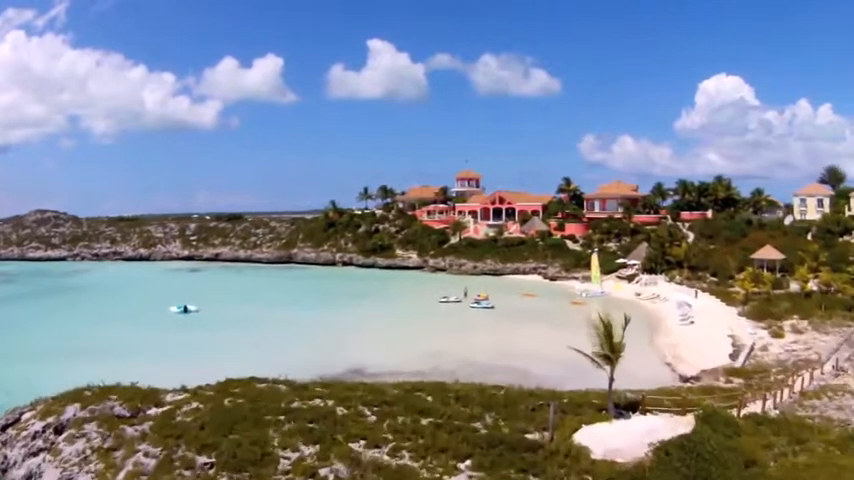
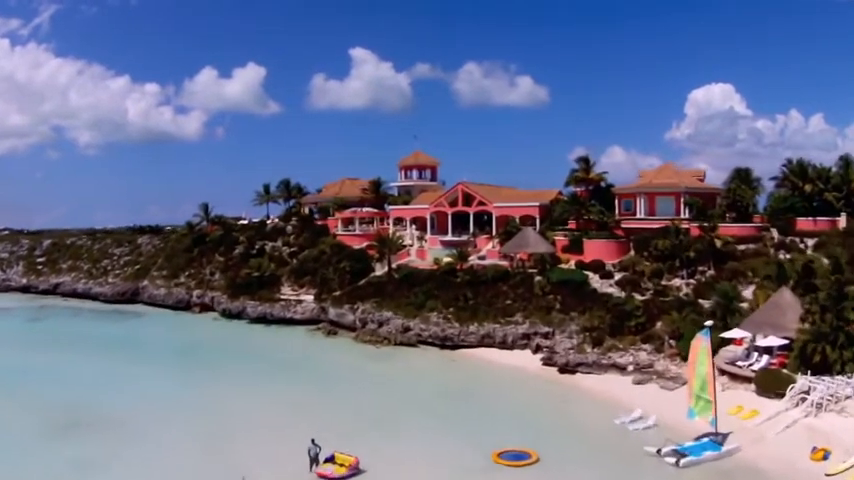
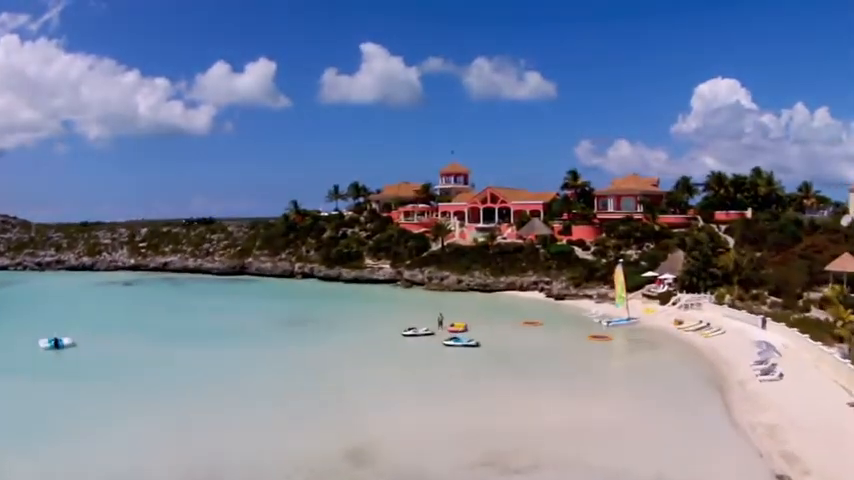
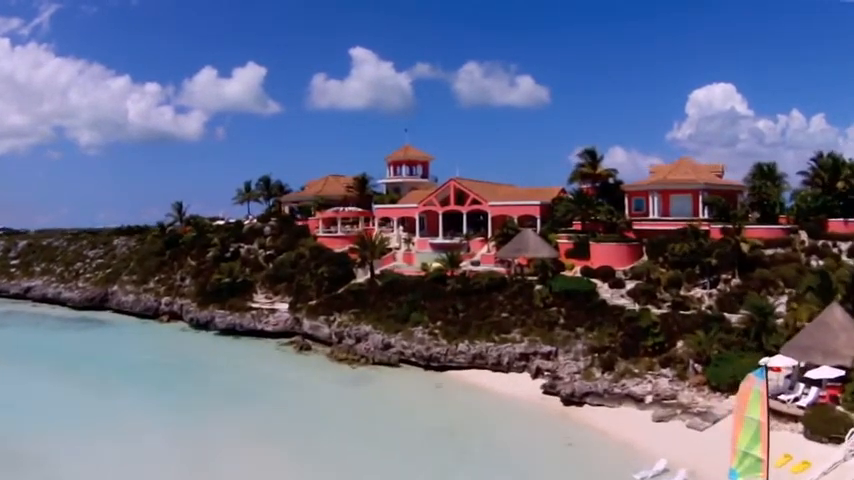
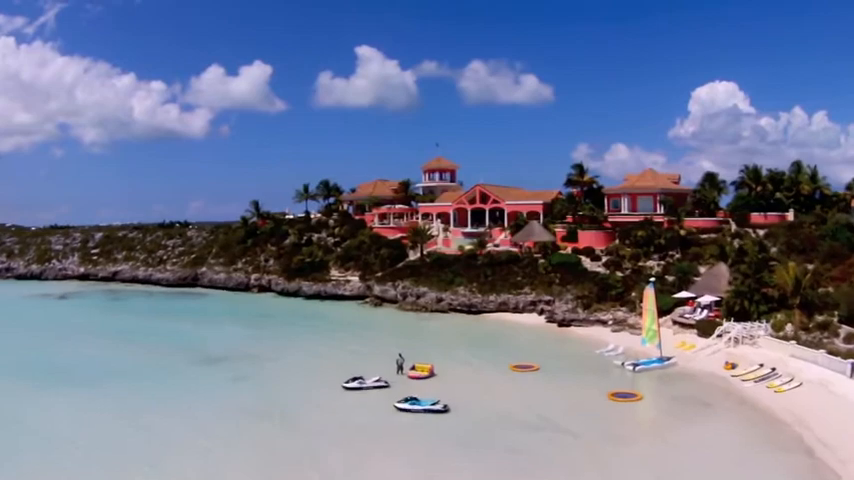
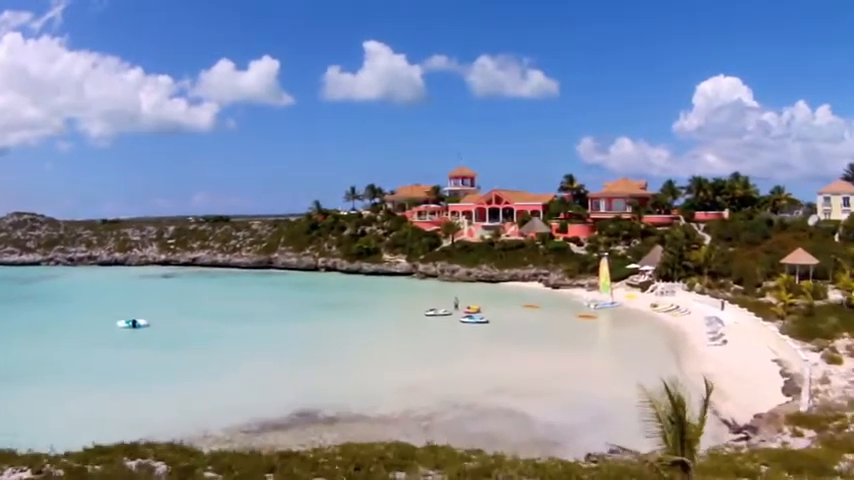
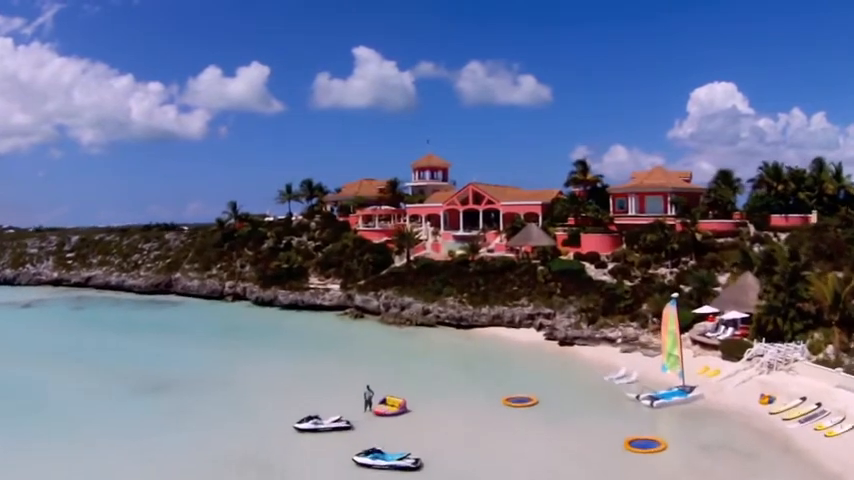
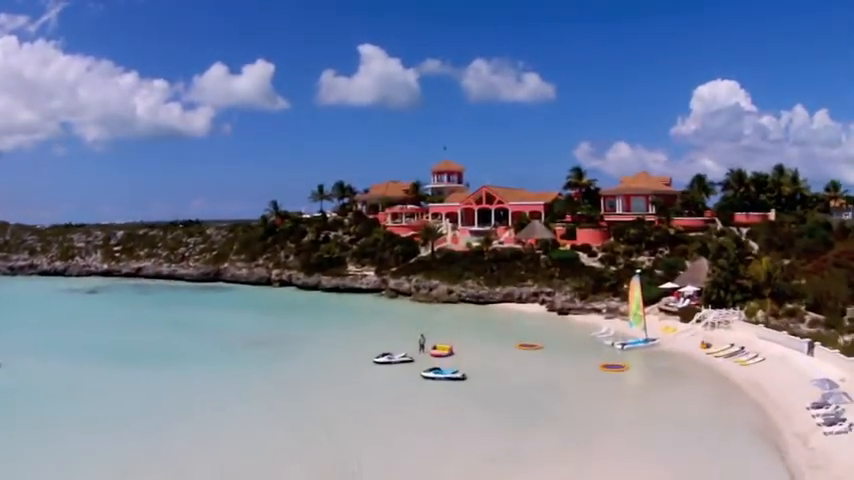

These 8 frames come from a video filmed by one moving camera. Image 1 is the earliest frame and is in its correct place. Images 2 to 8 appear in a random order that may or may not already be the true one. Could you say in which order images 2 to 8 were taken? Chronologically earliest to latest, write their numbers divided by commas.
6, 3, 8, 5, 7, 2, 4
